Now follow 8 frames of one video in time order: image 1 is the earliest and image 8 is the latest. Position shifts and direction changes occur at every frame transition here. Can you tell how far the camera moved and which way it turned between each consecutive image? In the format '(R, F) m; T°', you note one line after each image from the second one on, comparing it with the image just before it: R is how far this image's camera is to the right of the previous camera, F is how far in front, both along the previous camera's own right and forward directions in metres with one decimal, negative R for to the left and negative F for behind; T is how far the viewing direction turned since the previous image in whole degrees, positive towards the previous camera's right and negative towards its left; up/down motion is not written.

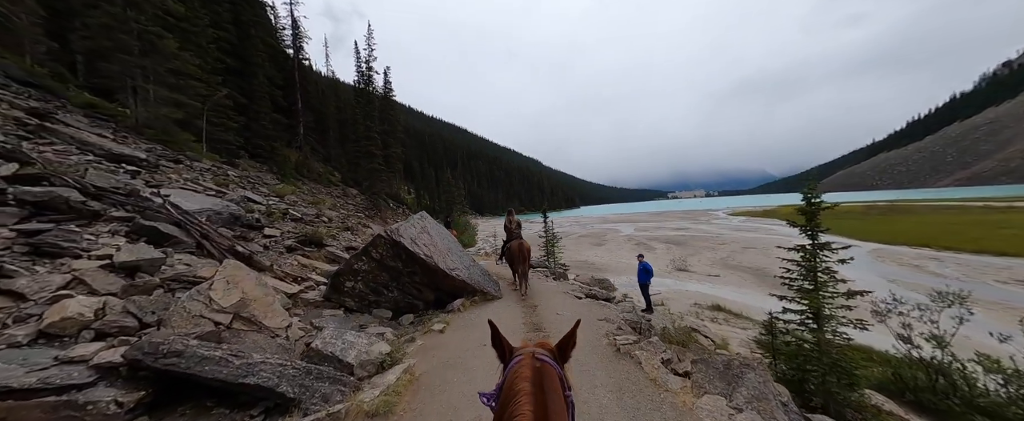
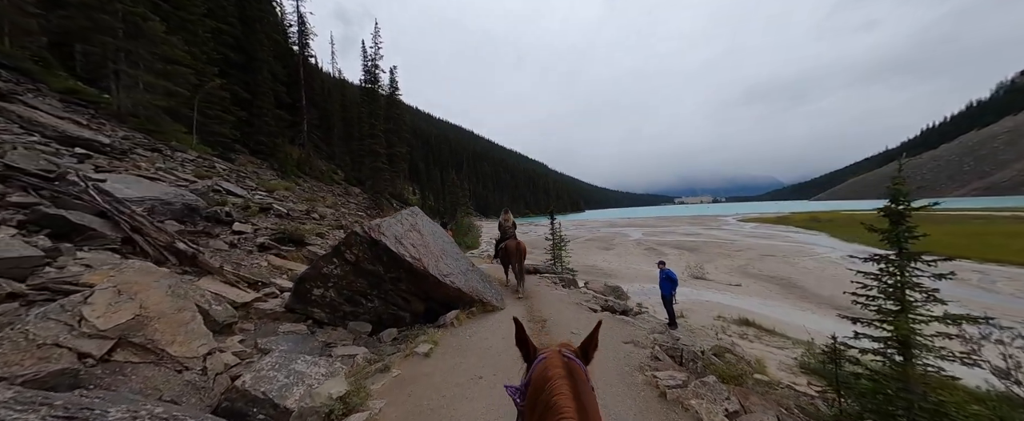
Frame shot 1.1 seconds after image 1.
(0.0, +1.2) m; -1°
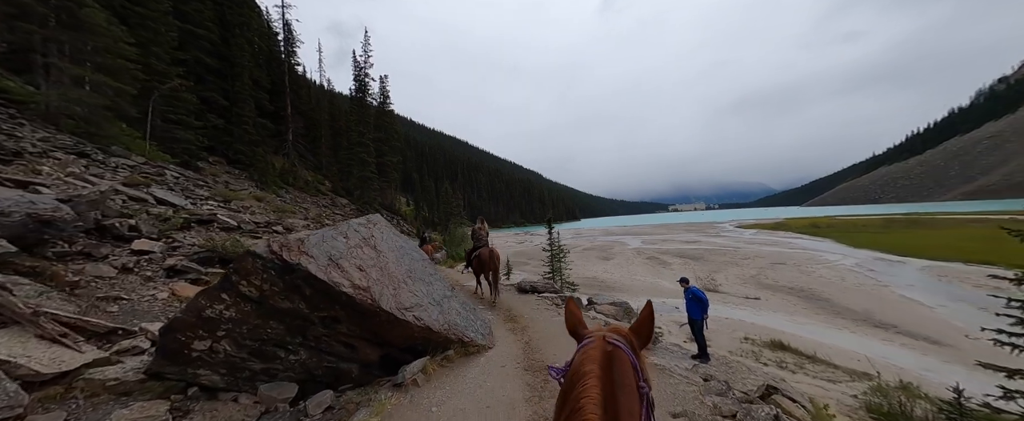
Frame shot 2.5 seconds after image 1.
(+0.1, +1.7) m; +1°
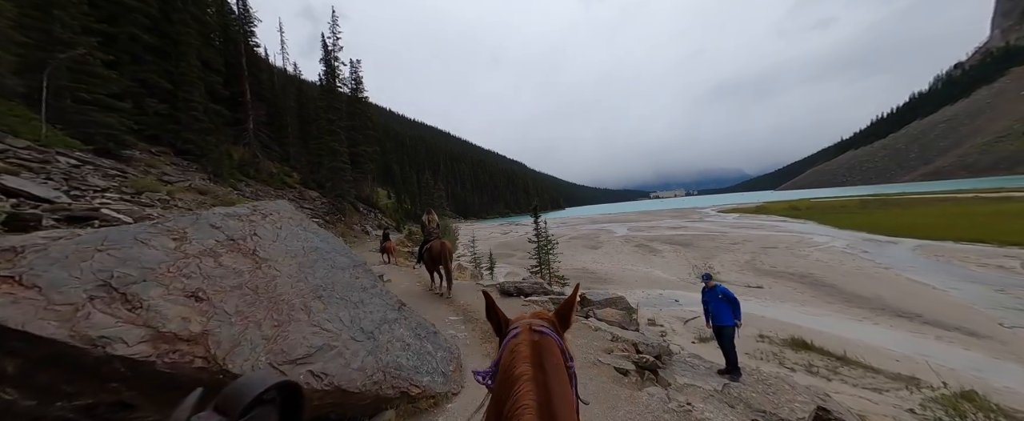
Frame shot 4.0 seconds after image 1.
(+0.2, +1.8) m; +3°
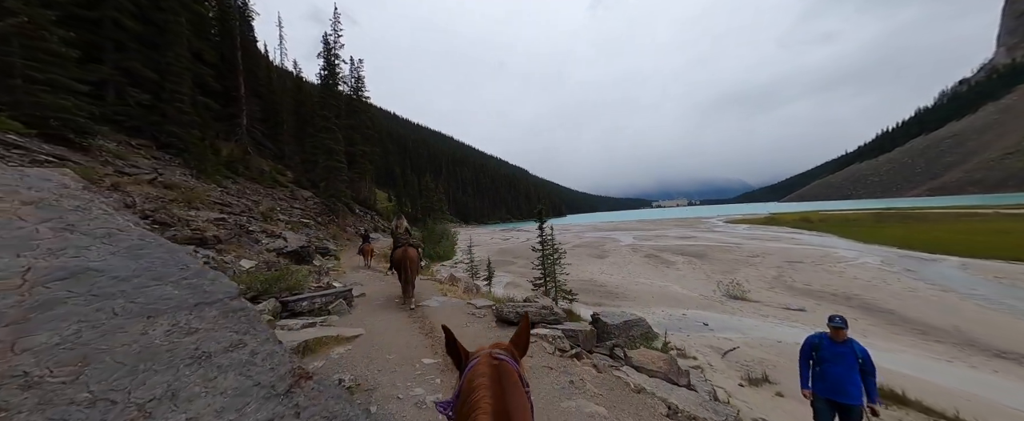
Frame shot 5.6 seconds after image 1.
(0.0, +1.9) m; 0°
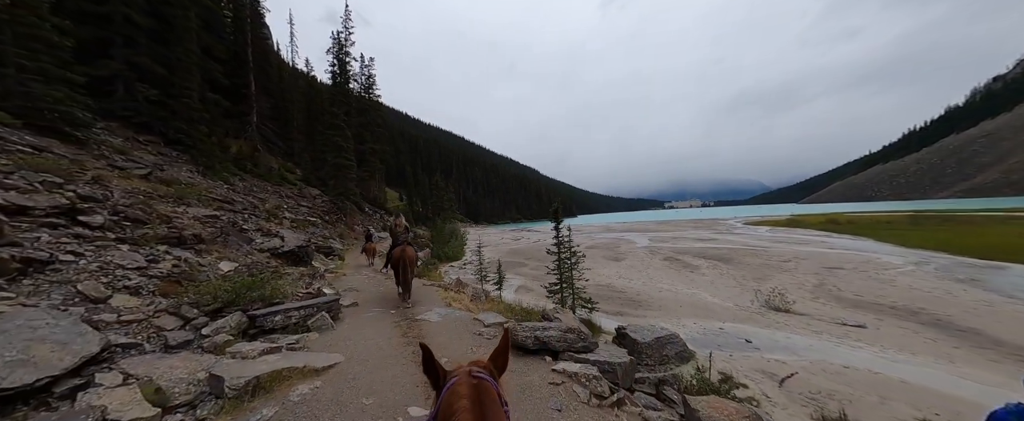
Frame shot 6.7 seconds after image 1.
(-0.1, +1.3) m; -2°
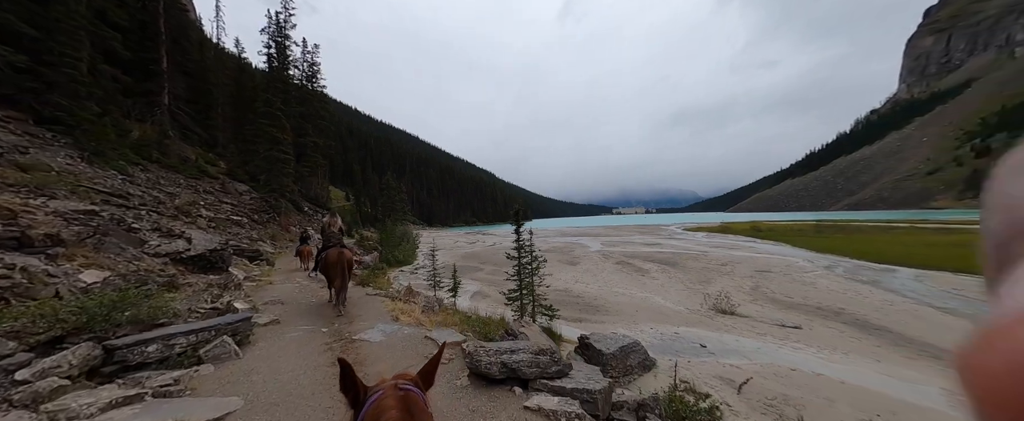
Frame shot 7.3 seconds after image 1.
(-0.1, +0.8) m; +8°
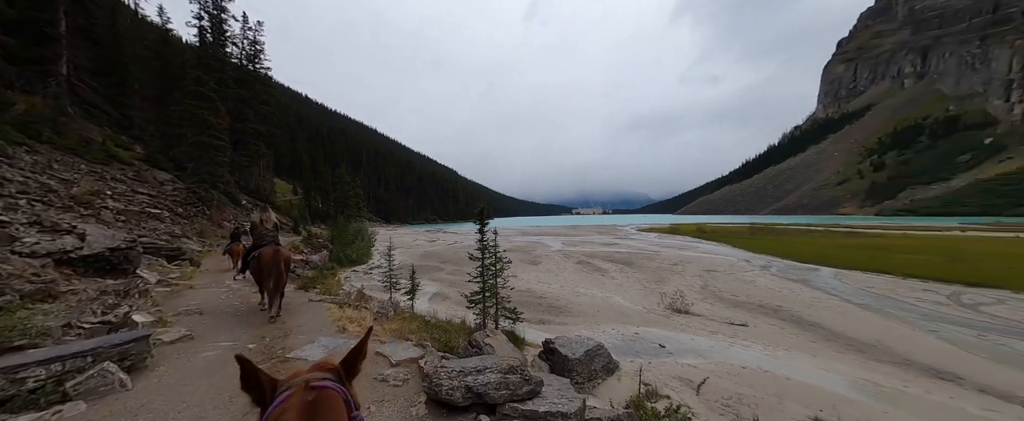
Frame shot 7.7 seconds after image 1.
(-0.1, +0.5) m; +7°
